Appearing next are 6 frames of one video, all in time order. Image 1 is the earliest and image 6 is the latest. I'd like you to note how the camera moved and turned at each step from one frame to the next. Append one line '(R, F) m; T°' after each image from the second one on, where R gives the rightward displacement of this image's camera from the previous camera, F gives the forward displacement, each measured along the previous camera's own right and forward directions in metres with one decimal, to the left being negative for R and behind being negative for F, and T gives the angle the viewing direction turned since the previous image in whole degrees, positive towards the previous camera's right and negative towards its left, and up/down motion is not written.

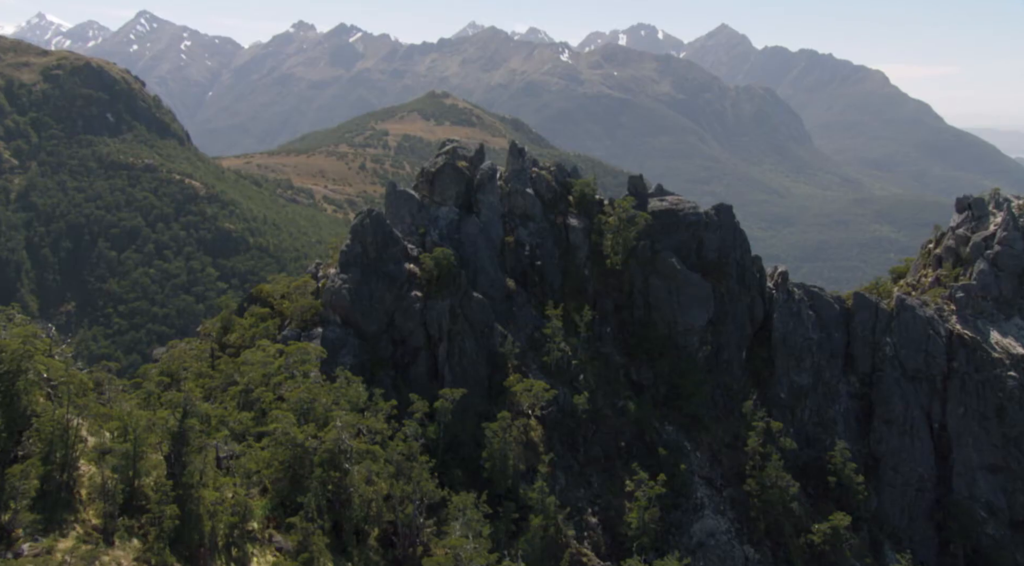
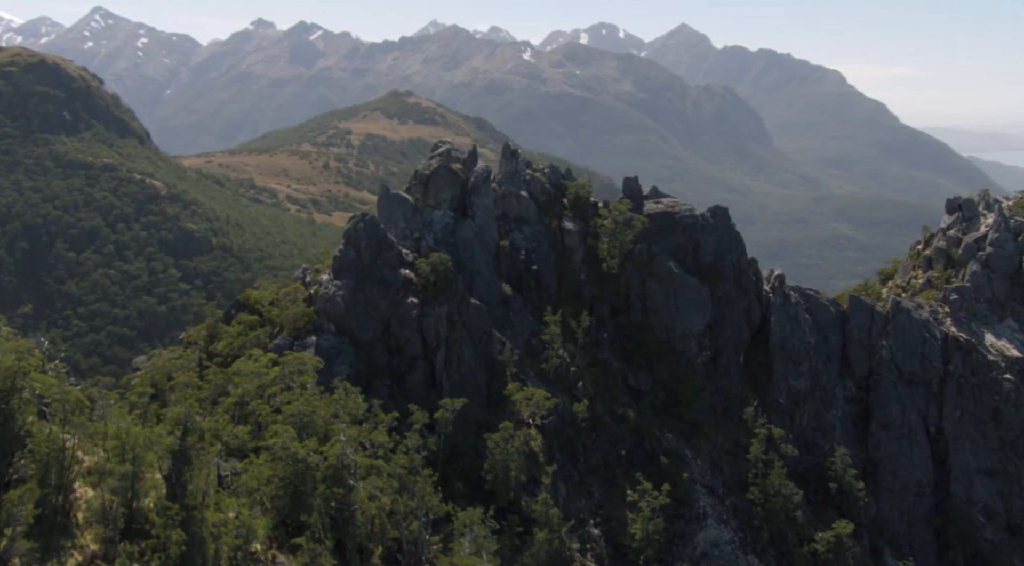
(-1.9, +1.5) m; +2°
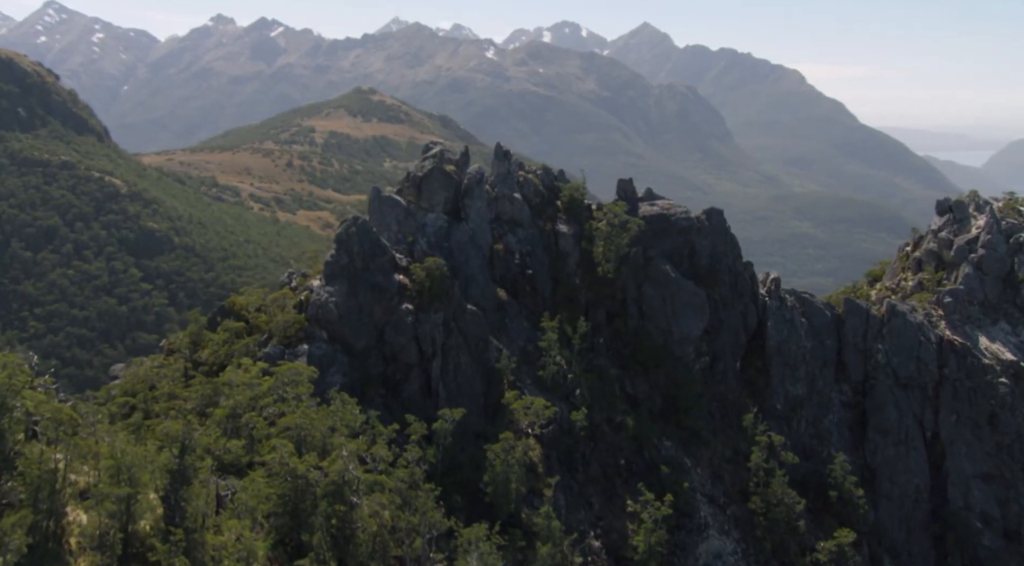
(-1.7, +1.6) m; +2°
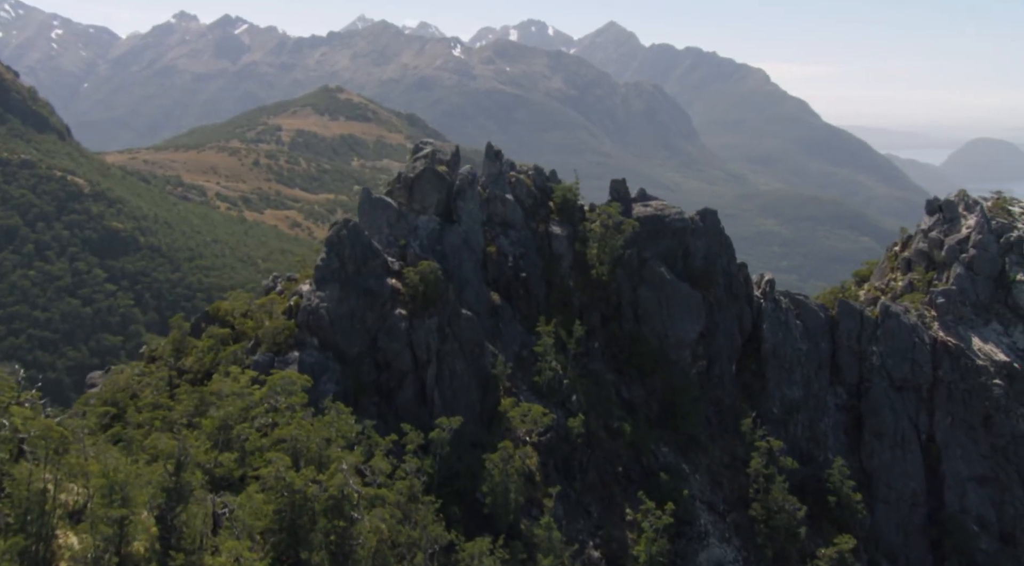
(-1.4, +1.5) m; +2°
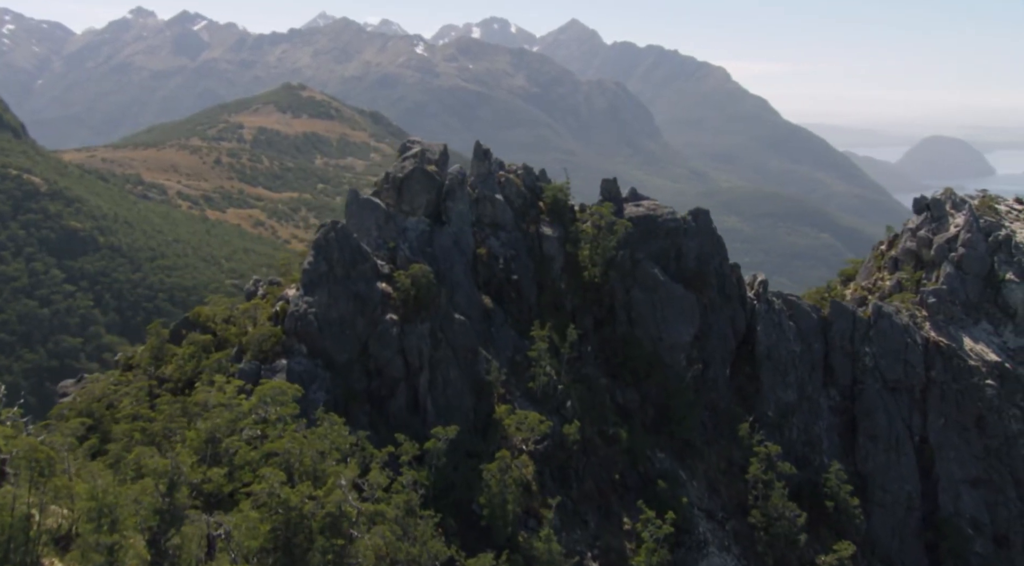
(-1.5, +1.7) m; +2°
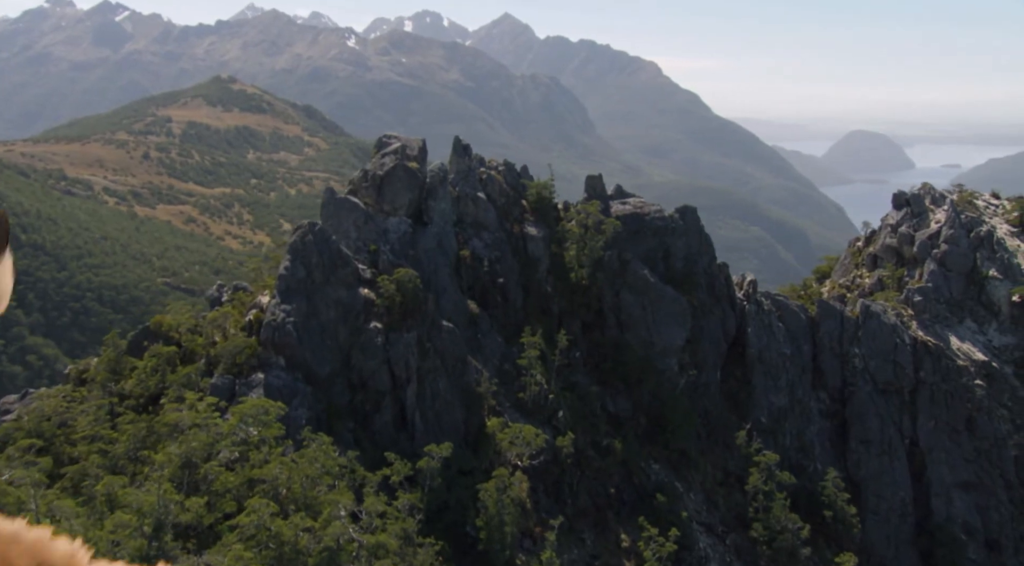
(-2.5, +3.3) m; +4°
